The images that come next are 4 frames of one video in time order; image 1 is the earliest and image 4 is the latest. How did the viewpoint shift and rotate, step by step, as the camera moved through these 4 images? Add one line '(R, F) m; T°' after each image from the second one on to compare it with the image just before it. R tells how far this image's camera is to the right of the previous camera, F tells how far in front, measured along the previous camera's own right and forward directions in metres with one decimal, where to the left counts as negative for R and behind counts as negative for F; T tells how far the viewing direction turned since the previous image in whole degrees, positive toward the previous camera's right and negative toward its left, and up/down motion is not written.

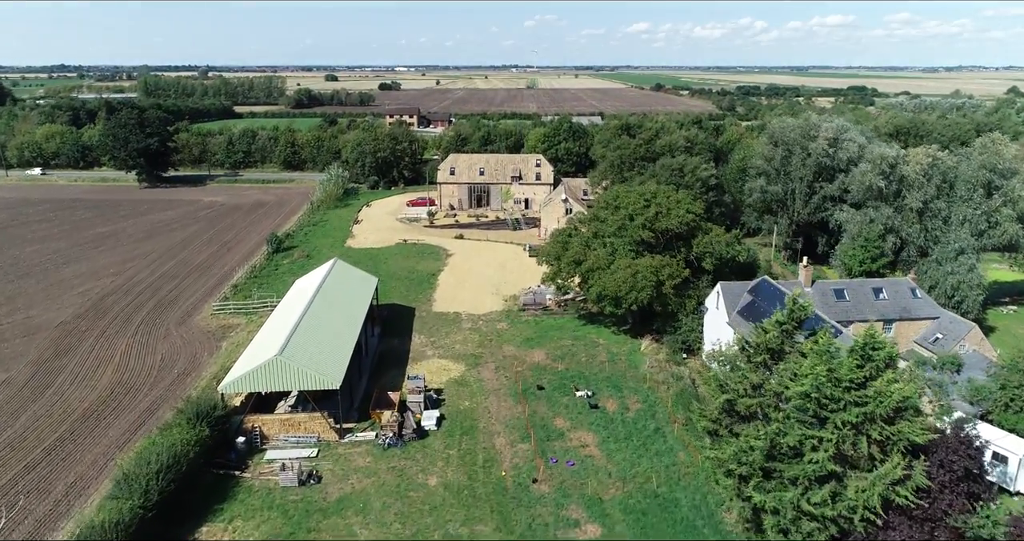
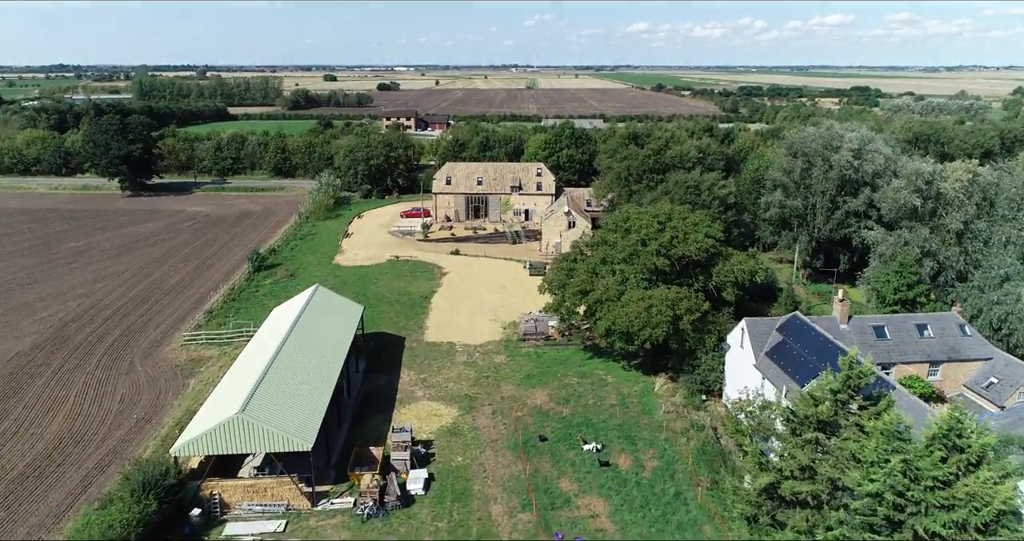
(0.0, +4.5) m; 0°
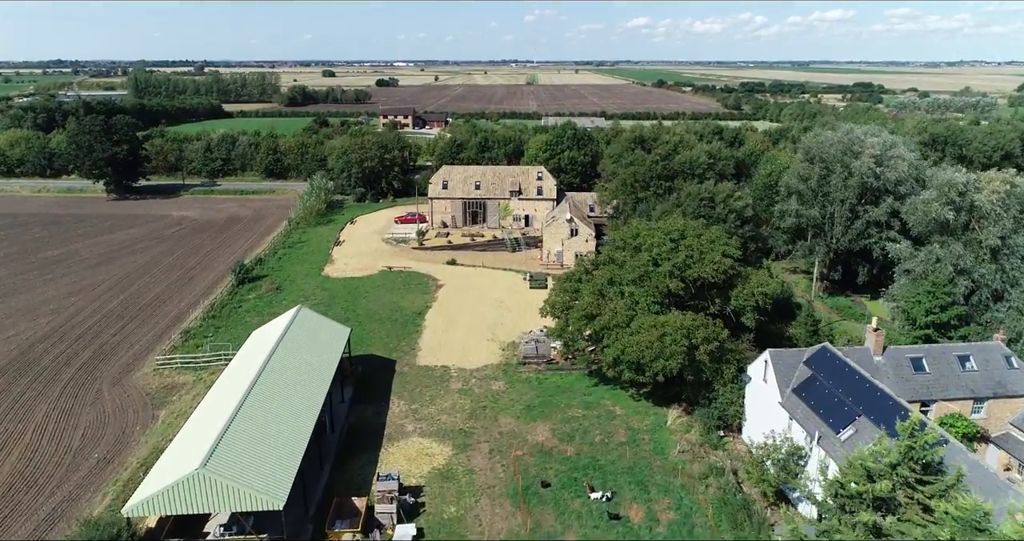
(0.0, +3.5) m; 0°
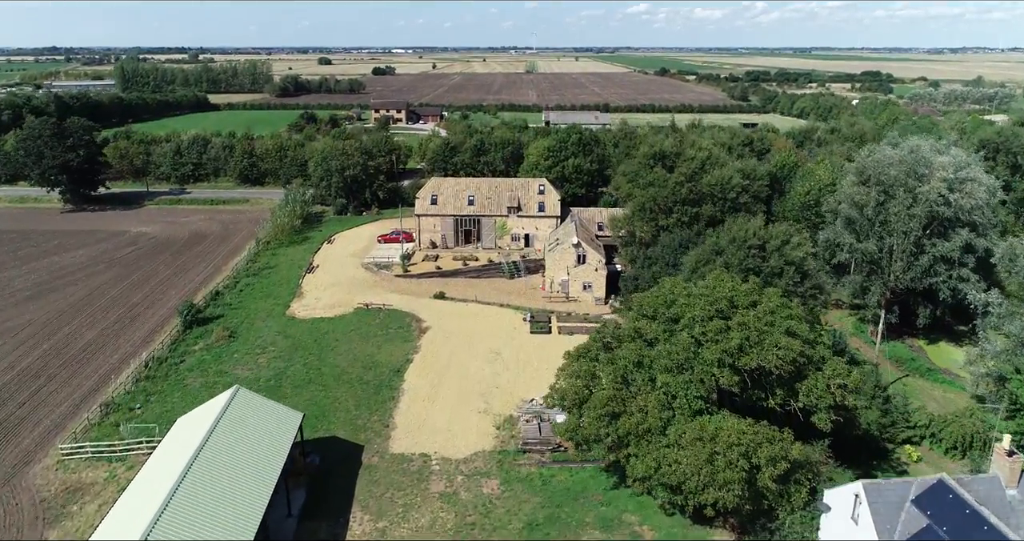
(+0.1, +9.1) m; 0°
